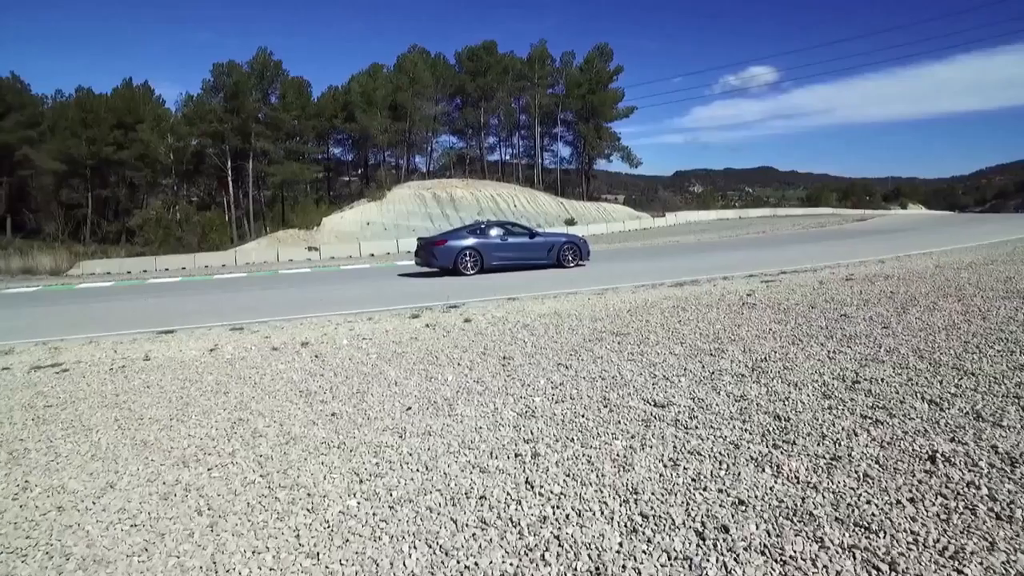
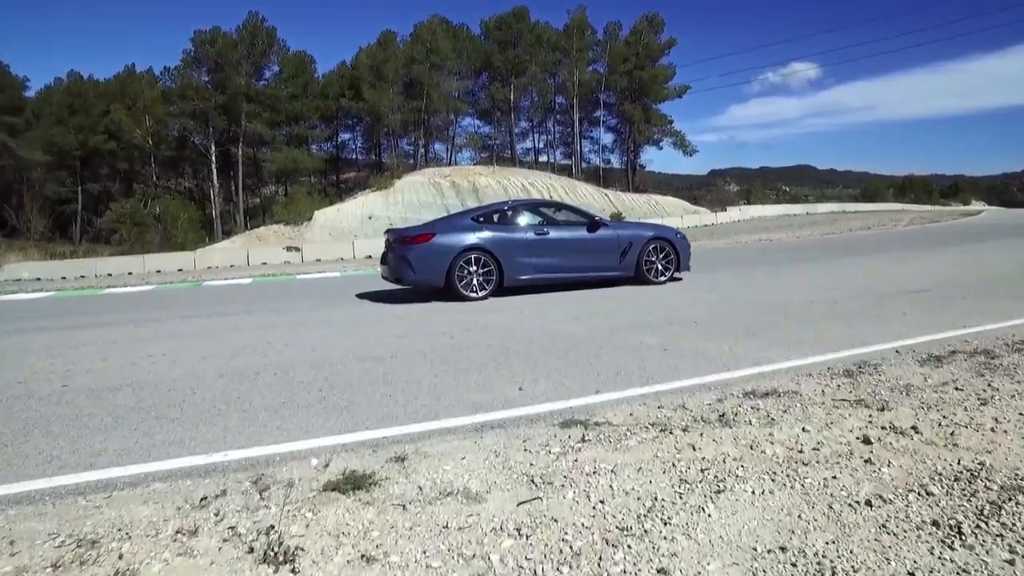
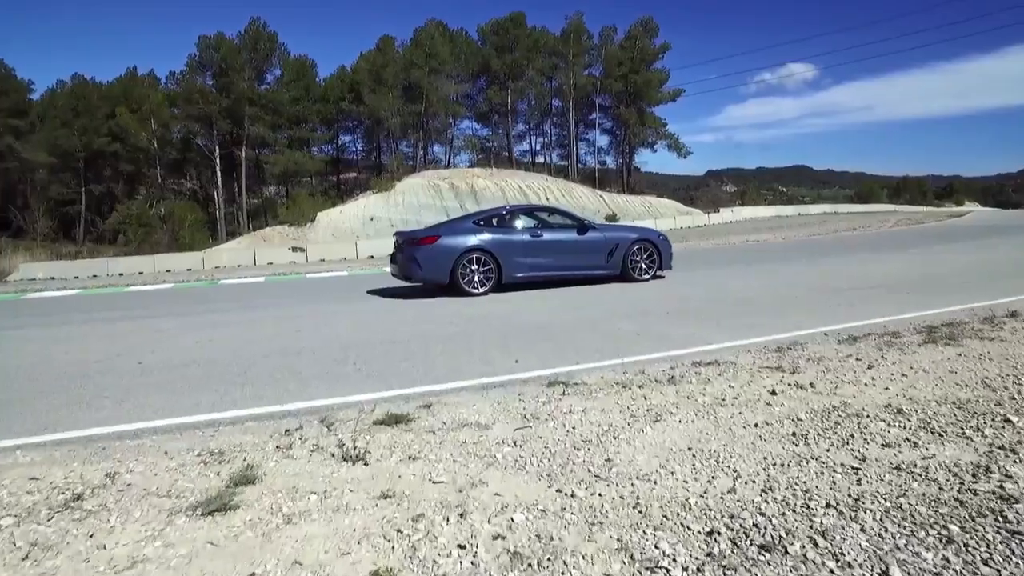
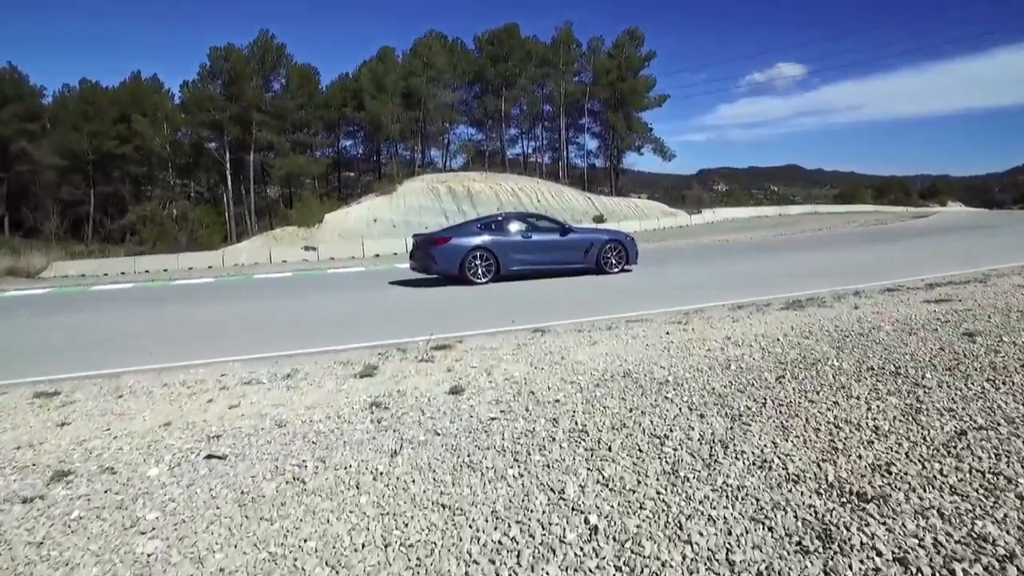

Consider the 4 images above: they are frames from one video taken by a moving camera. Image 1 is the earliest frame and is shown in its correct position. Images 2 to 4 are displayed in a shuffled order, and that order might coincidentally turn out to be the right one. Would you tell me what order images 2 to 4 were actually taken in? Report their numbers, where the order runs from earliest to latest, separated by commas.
4, 3, 2
